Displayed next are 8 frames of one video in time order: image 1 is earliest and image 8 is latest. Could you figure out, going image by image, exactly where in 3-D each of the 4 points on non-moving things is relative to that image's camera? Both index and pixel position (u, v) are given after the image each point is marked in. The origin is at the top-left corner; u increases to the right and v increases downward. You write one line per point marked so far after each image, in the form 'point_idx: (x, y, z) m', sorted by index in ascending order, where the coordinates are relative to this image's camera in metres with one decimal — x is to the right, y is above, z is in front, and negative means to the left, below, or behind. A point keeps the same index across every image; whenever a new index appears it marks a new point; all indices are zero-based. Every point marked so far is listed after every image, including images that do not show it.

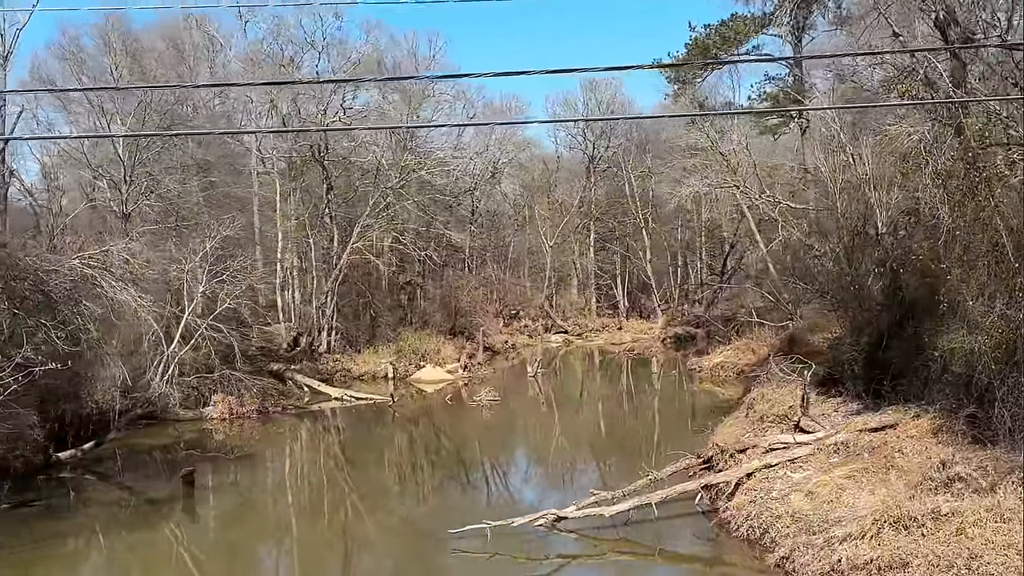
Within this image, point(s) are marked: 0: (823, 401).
0: (+3.5, -1.2, +12.0) m
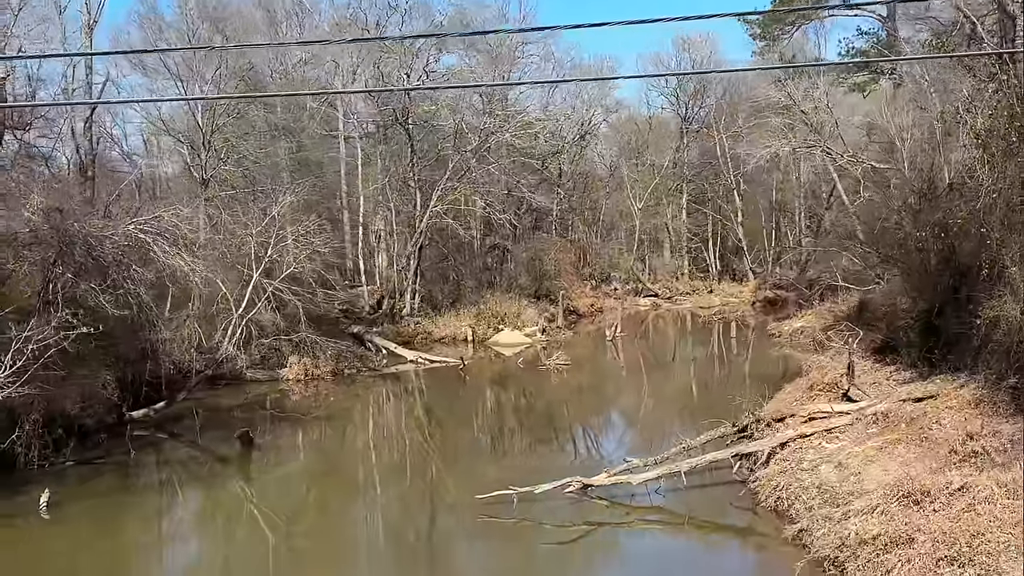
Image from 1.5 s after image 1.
0: (+4.0, -0.8, +11.6) m
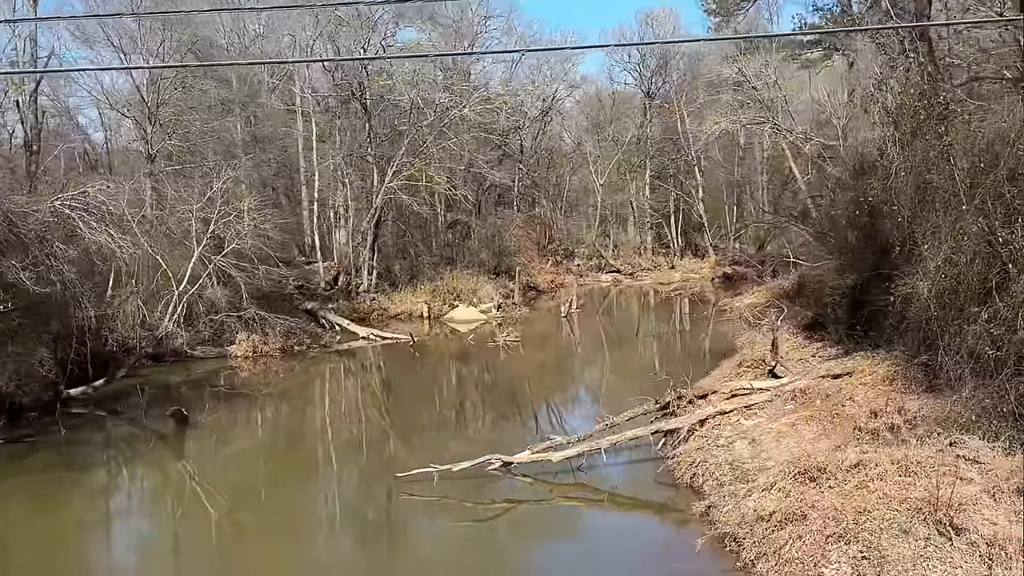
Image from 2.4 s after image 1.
0: (+3.2, -0.6, +11.7) m
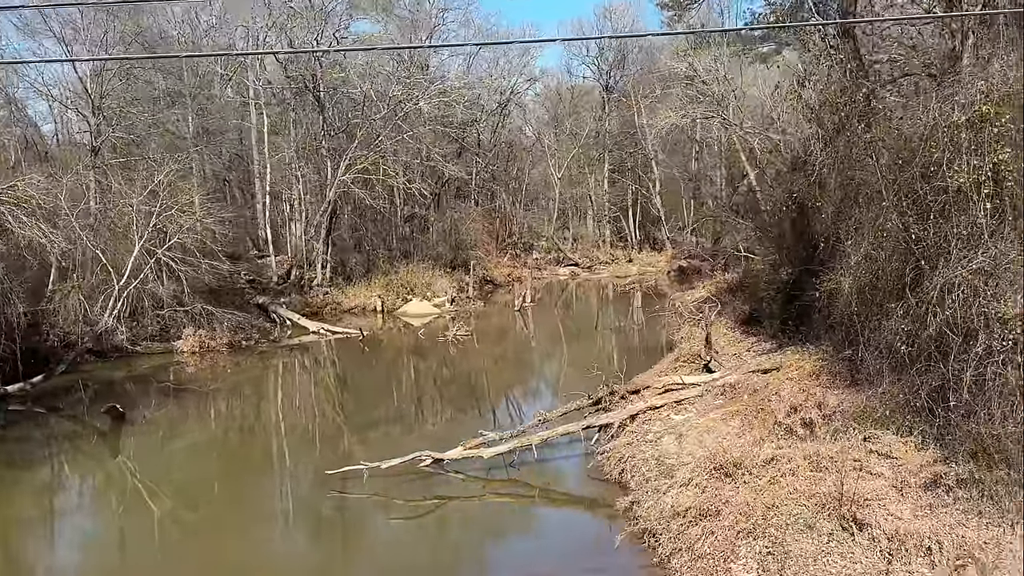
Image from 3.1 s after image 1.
0: (+2.6, -0.5, +11.7) m
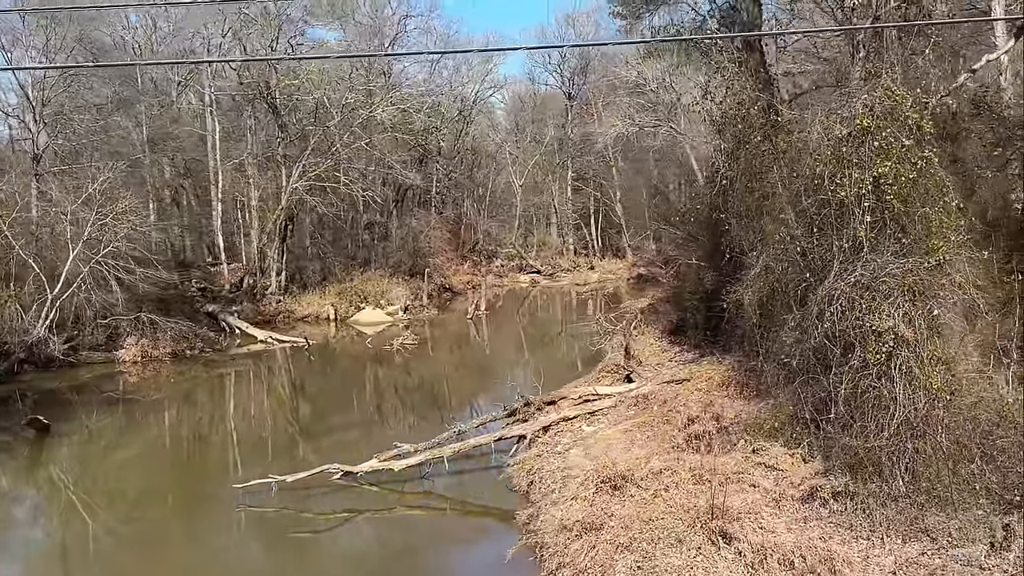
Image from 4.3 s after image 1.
0: (+1.8, -0.6, +11.8) m
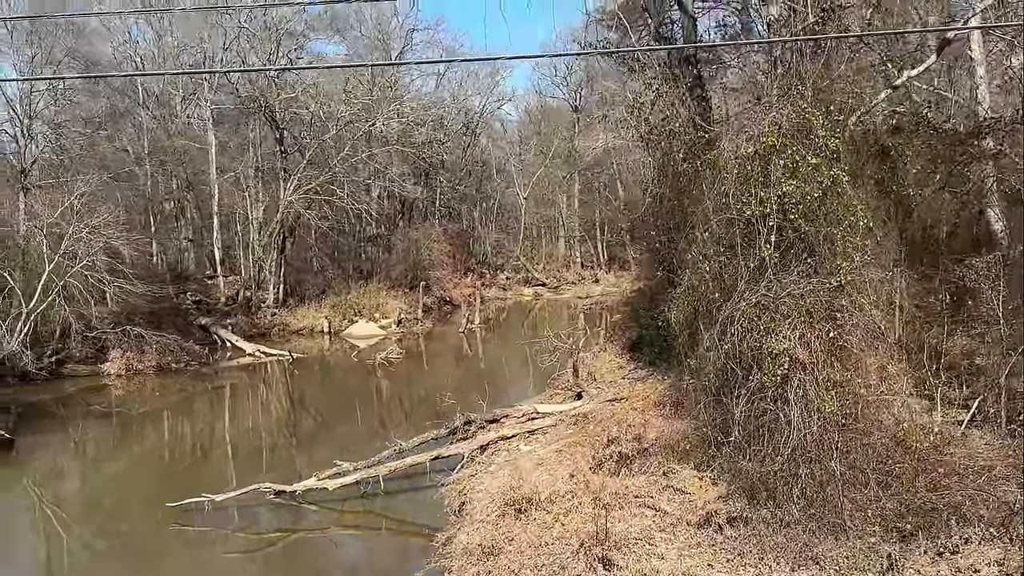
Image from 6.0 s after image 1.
0: (+1.3, -0.8, +11.6) m
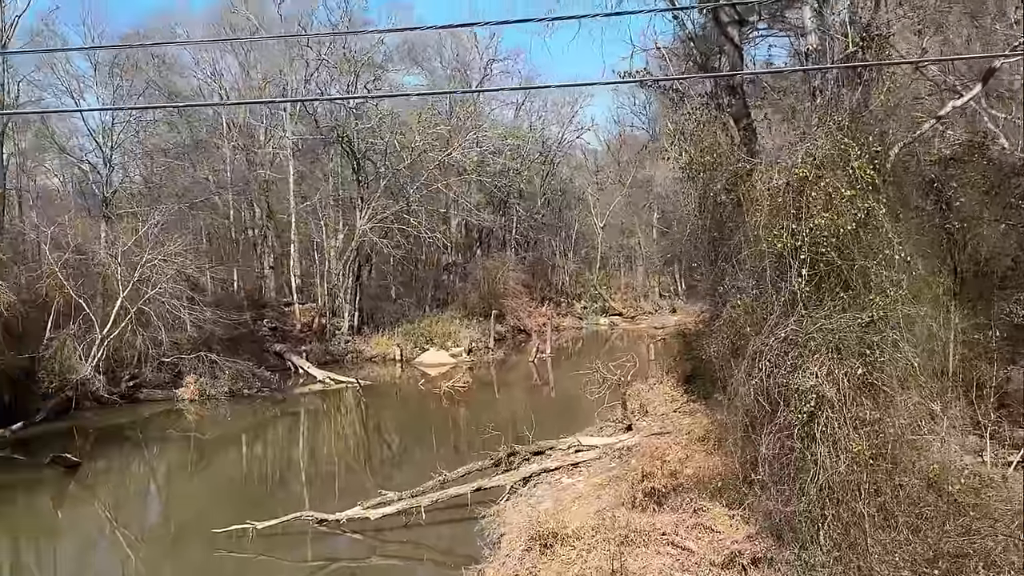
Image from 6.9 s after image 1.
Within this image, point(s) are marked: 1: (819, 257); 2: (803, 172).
0: (+1.8, -1.1, +11.5) m
1: (+1.7, +0.2, +6.0) m
2: (+1.7, +0.6, +6.2) m
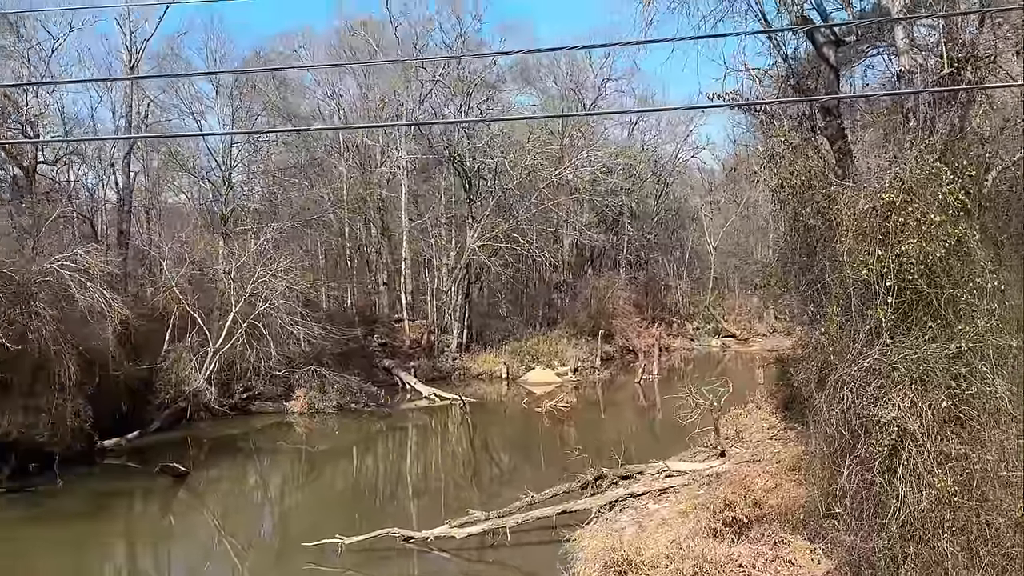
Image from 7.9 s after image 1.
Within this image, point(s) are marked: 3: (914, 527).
0: (+2.8, -1.4, +11.2) m
1: (+2.1, 0.0, +5.8) m
2: (+2.1, +0.5, +6.0) m
3: (+1.9, -1.1, +5.3) m
